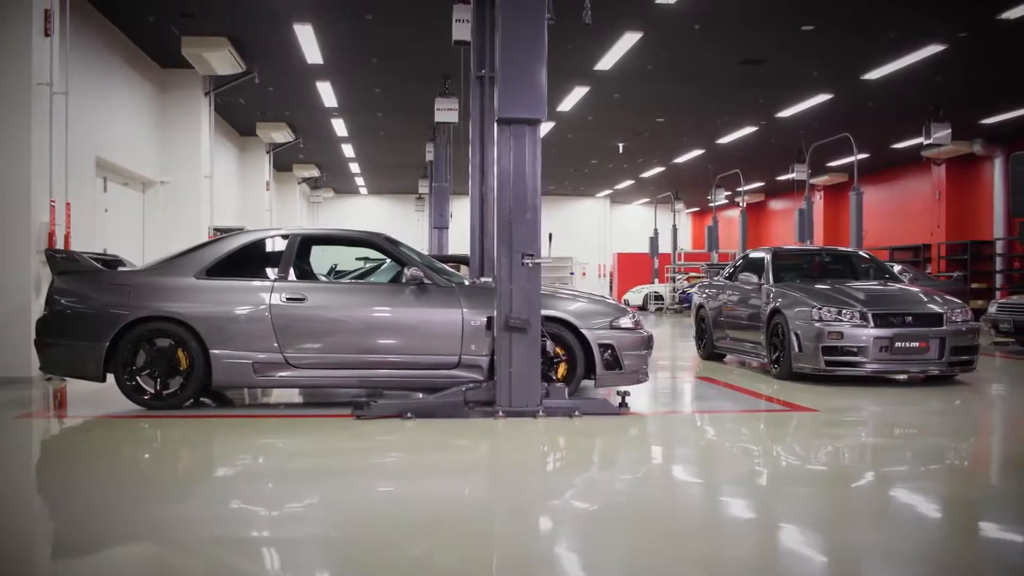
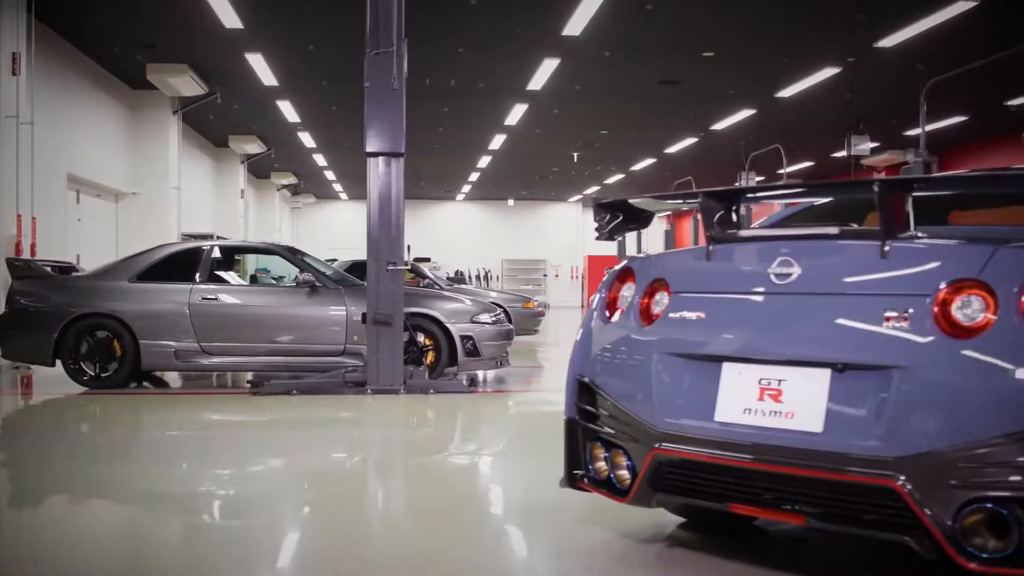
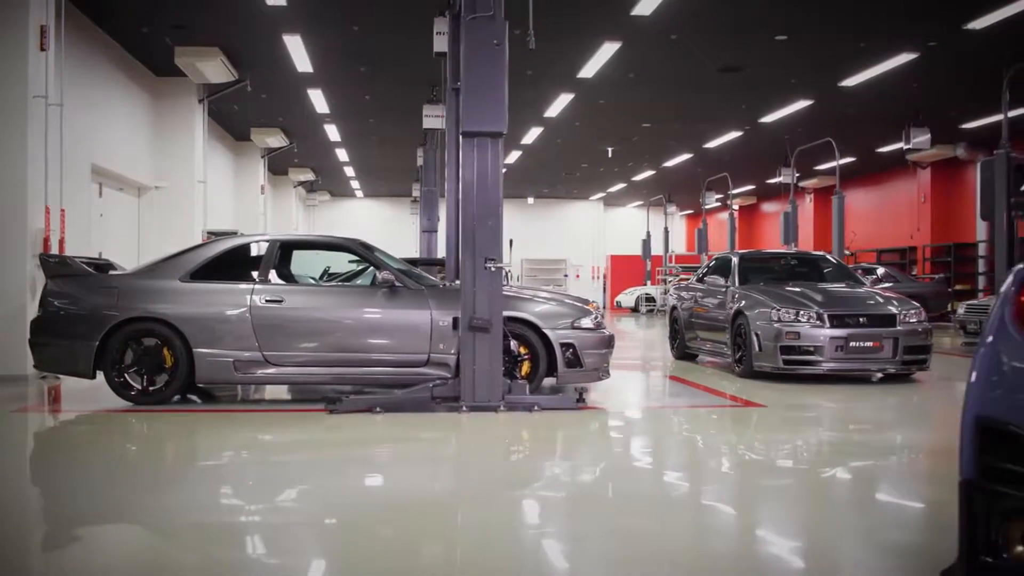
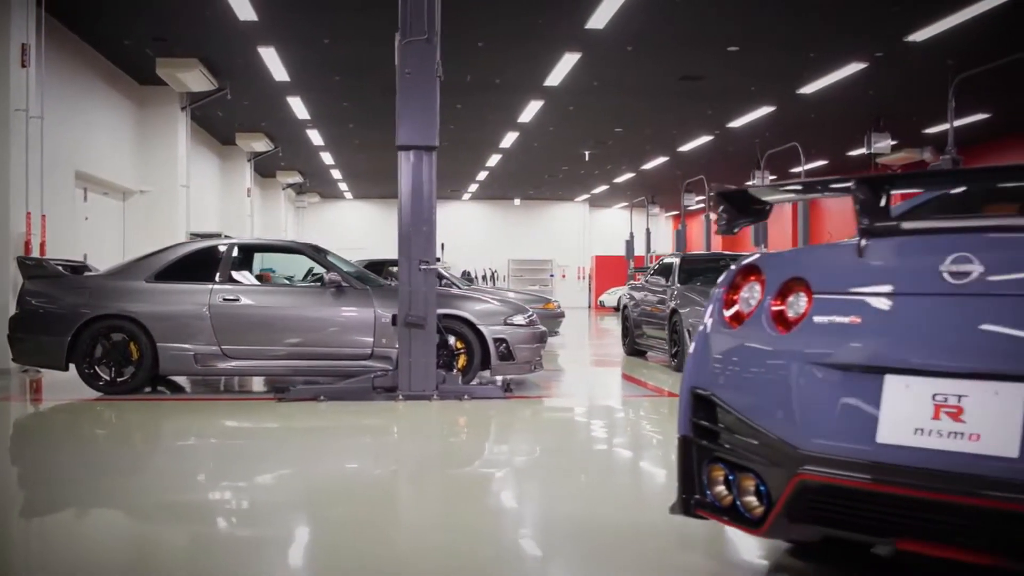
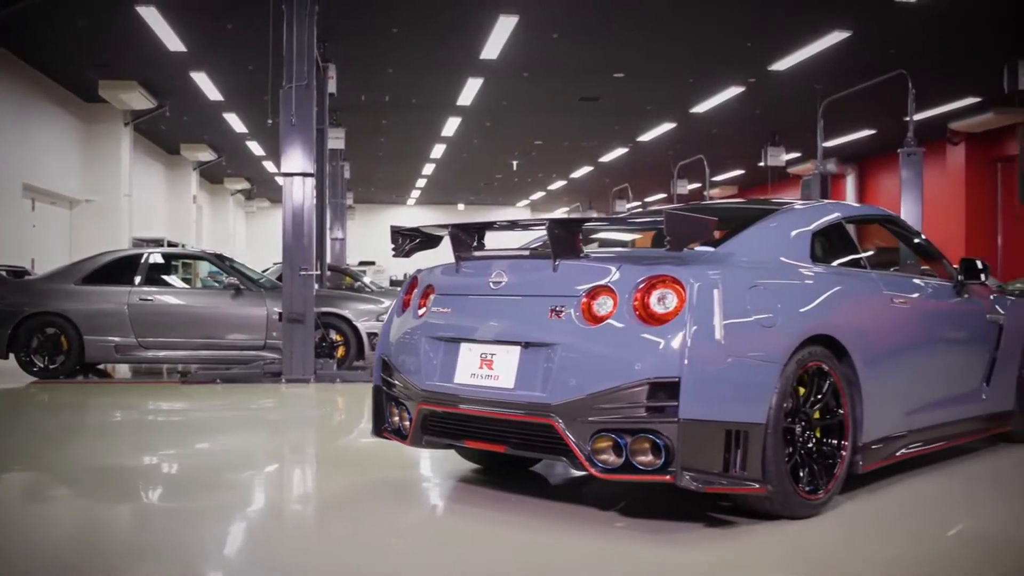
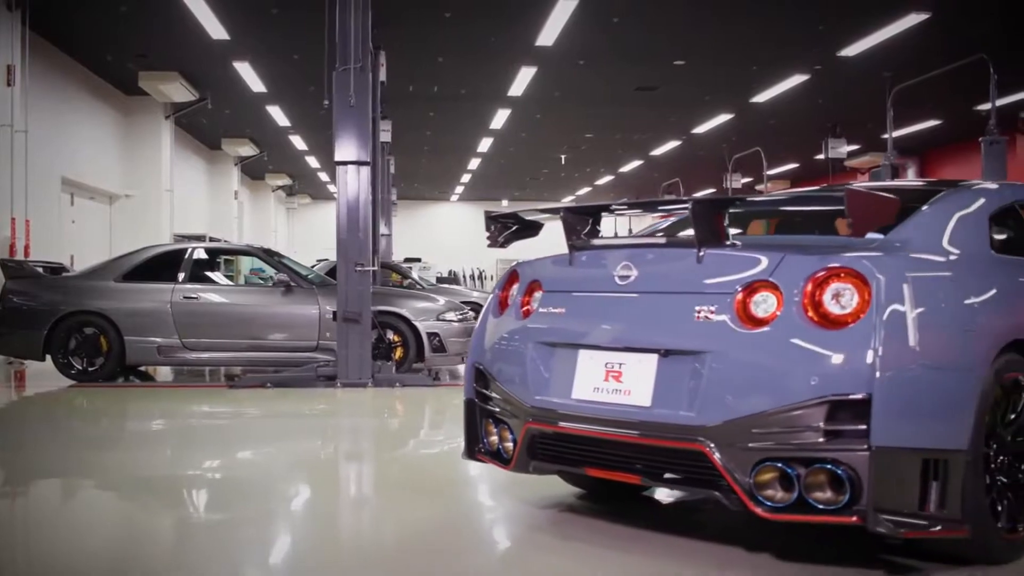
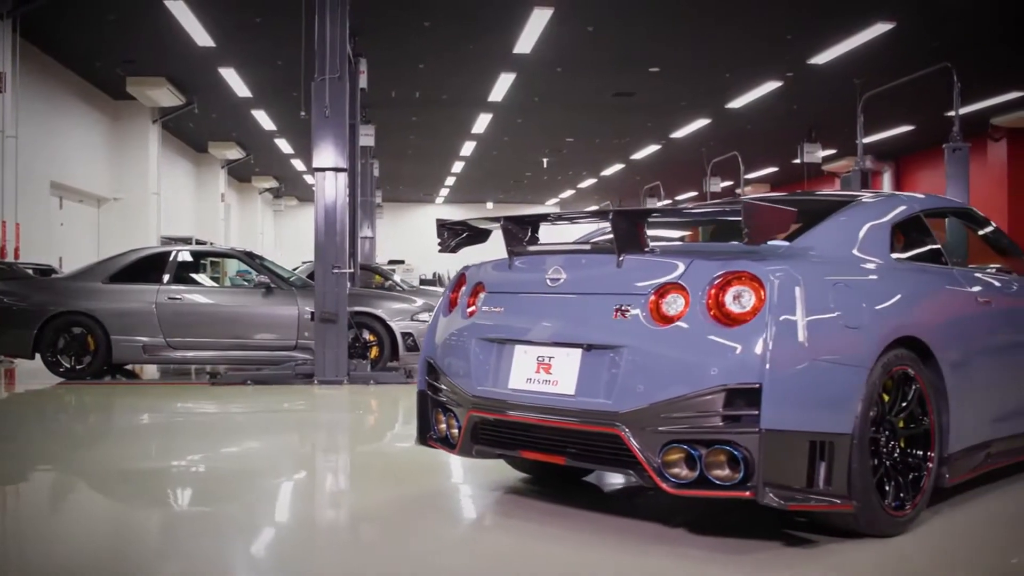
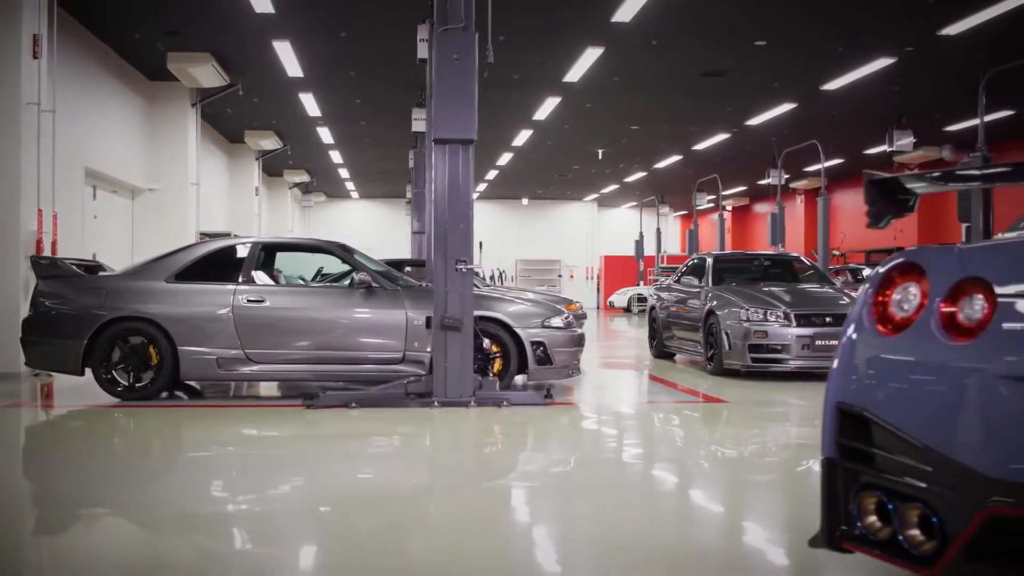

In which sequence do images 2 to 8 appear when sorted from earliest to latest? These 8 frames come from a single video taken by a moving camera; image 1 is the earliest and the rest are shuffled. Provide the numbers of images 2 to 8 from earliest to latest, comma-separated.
3, 8, 4, 2, 6, 7, 5
